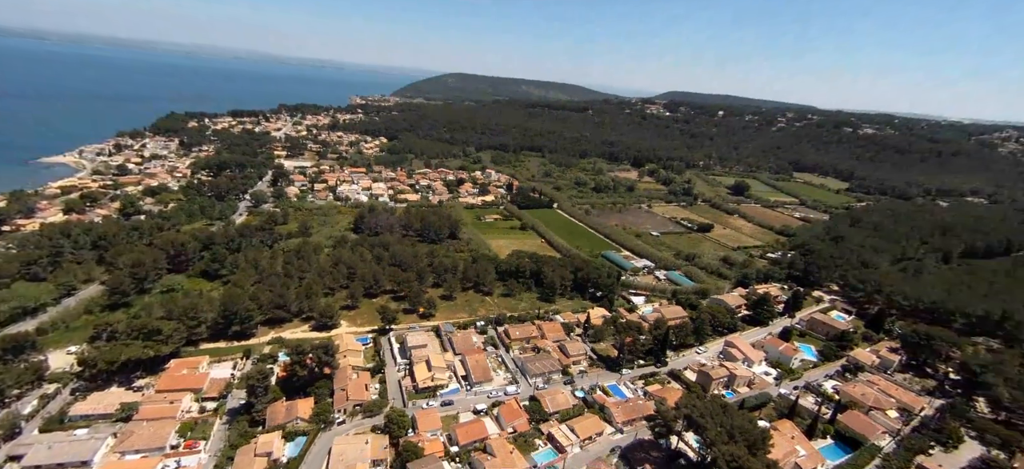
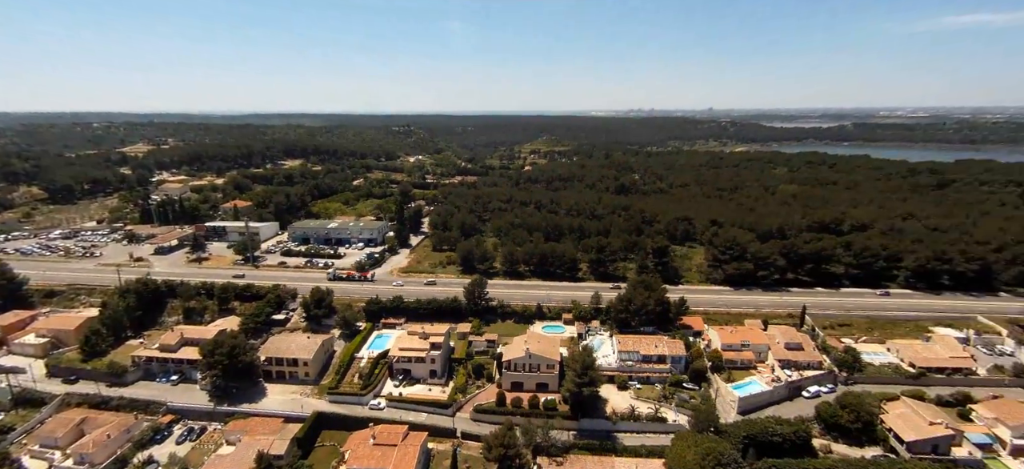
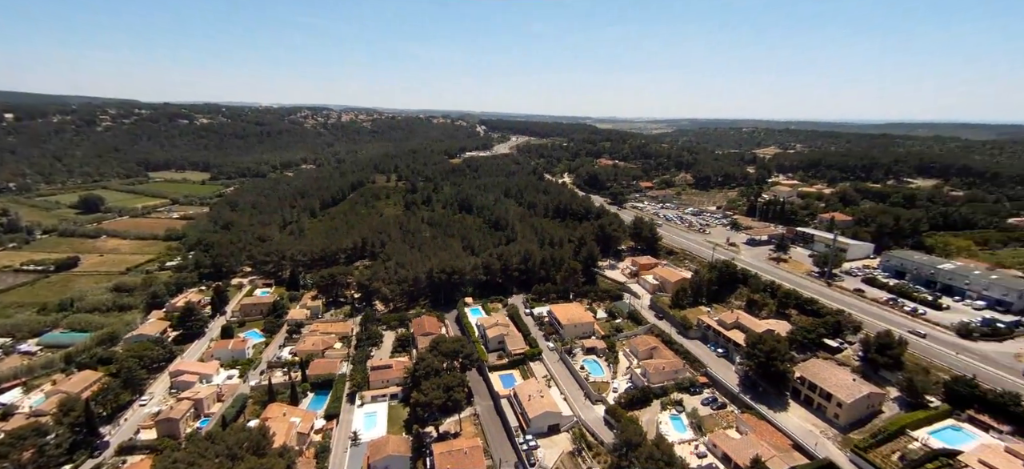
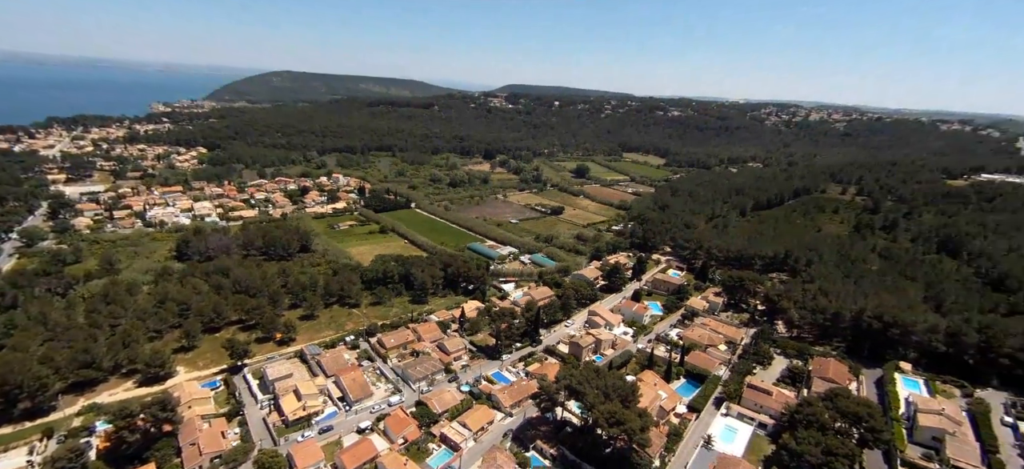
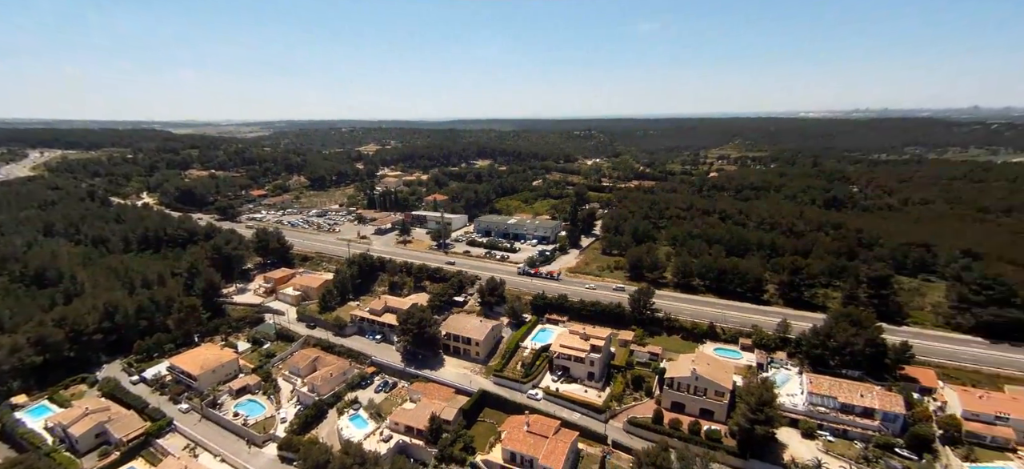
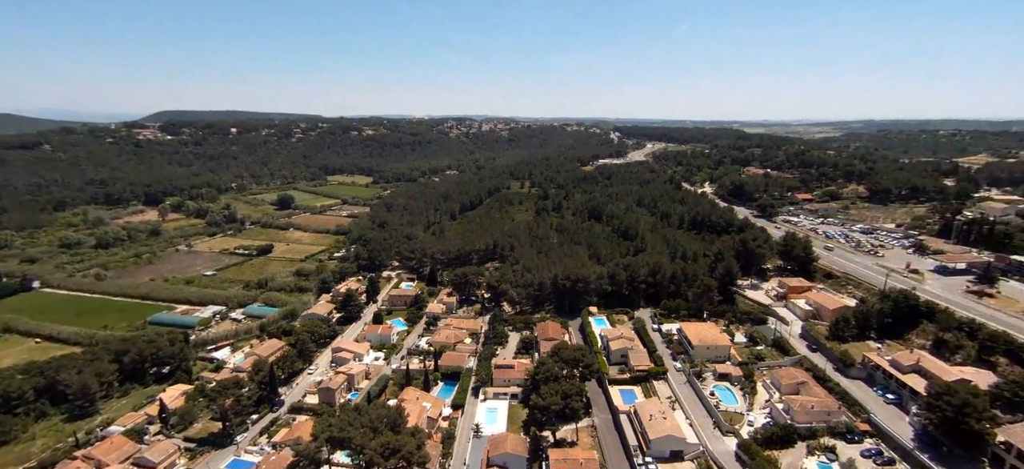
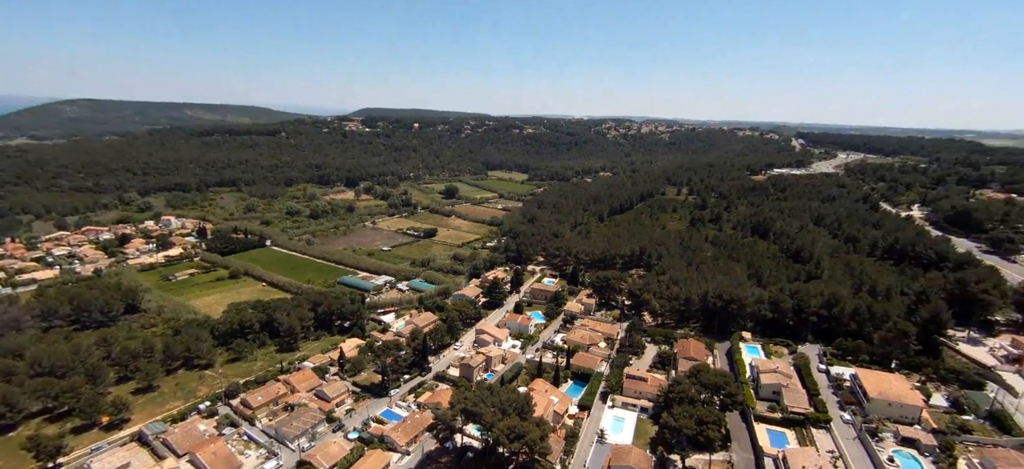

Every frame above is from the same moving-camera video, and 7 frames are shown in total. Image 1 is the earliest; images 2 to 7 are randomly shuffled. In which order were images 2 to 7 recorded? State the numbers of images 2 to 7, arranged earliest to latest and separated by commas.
4, 7, 6, 3, 5, 2
